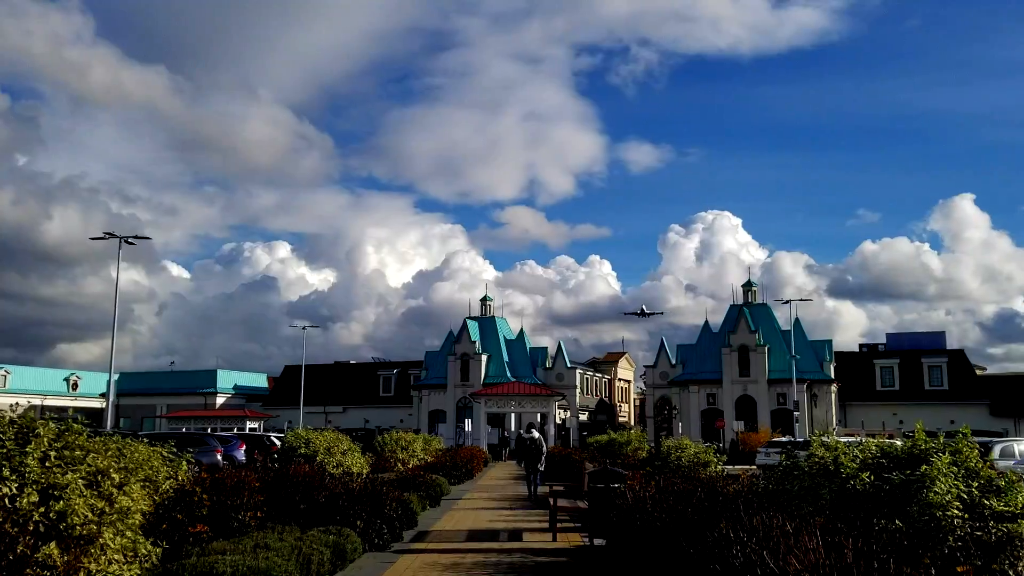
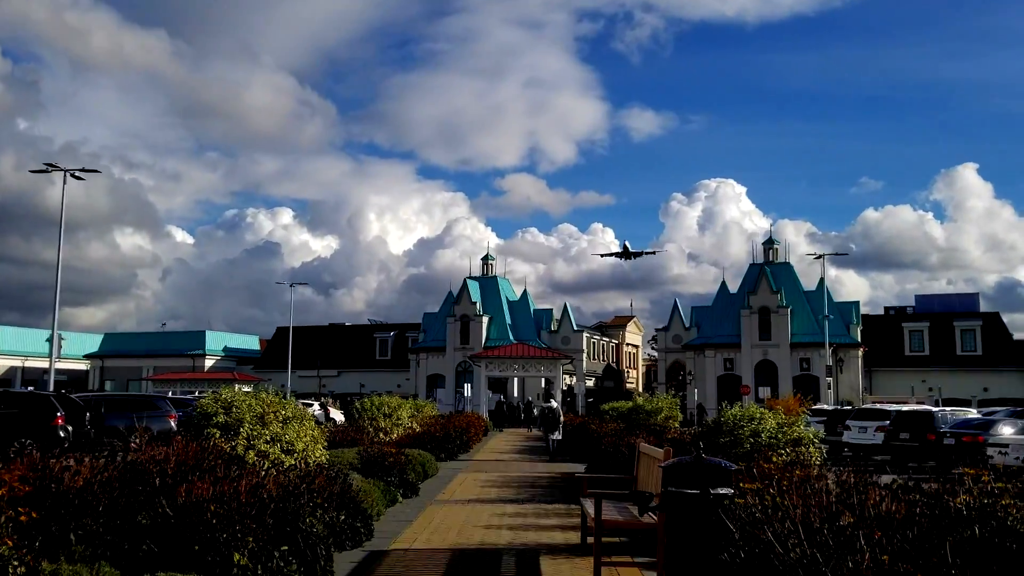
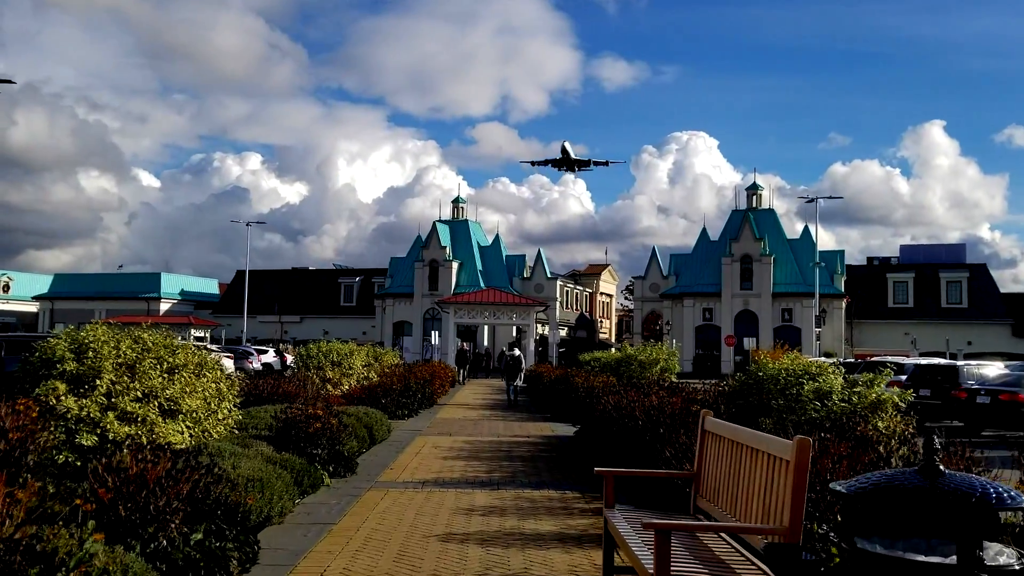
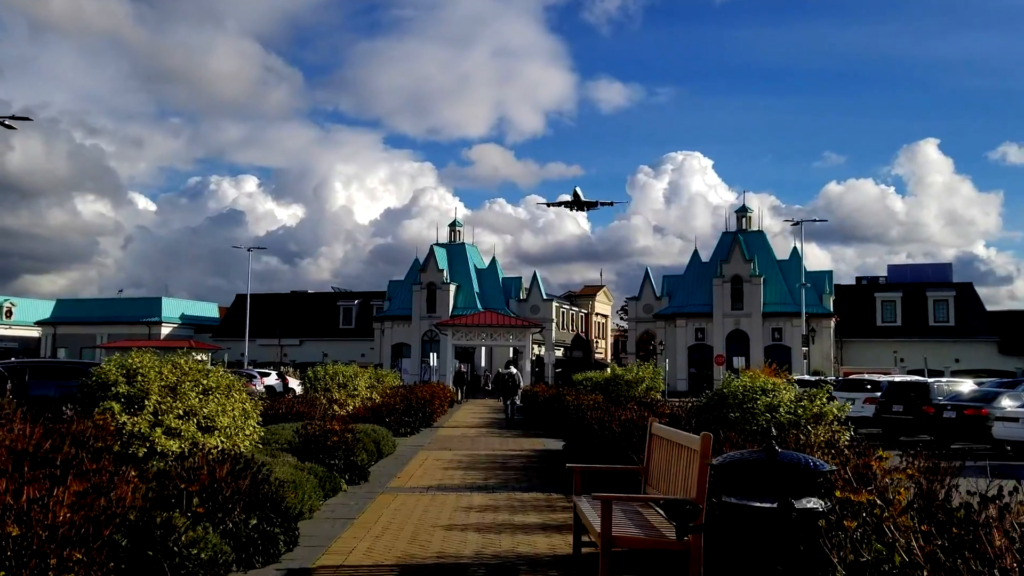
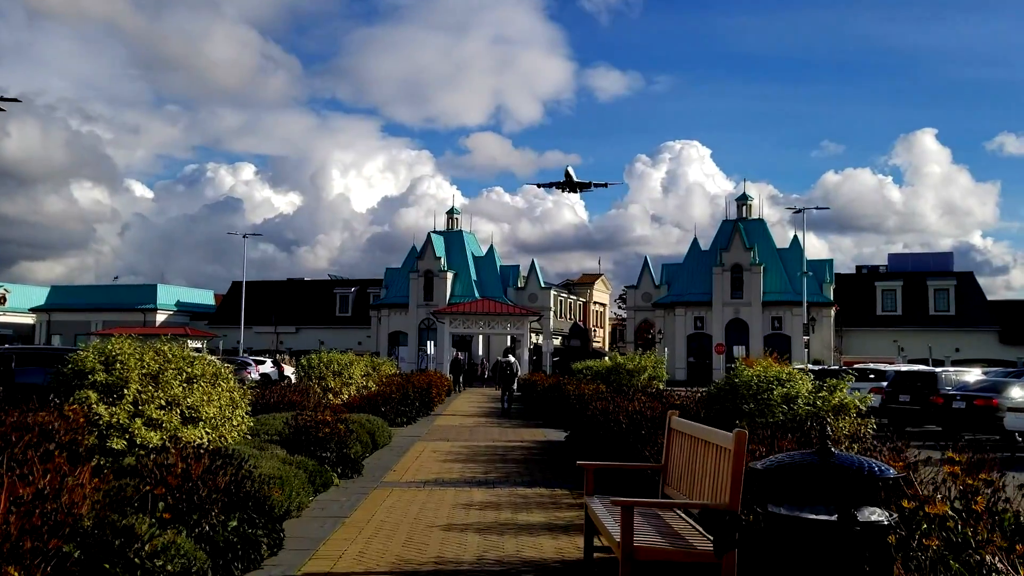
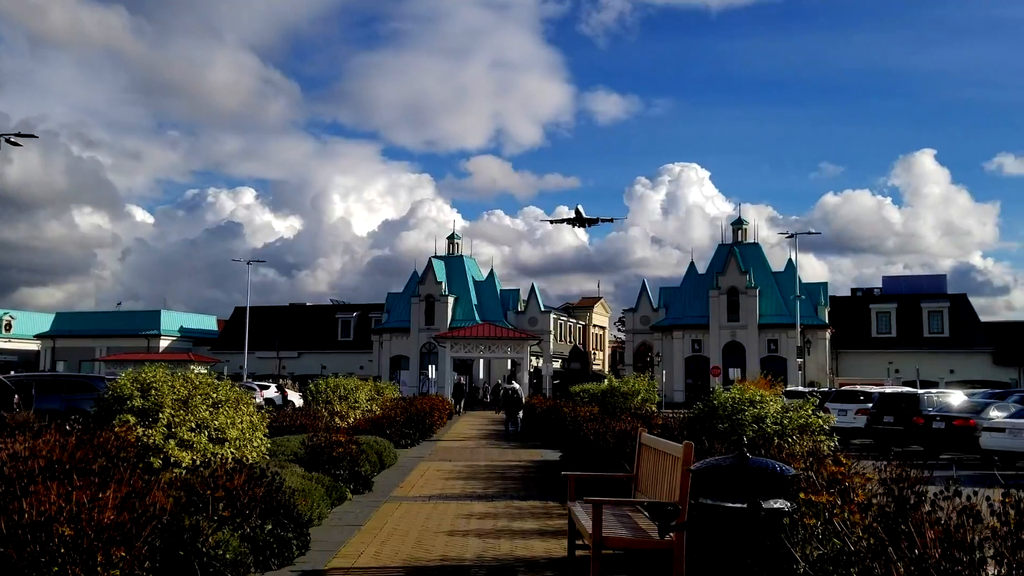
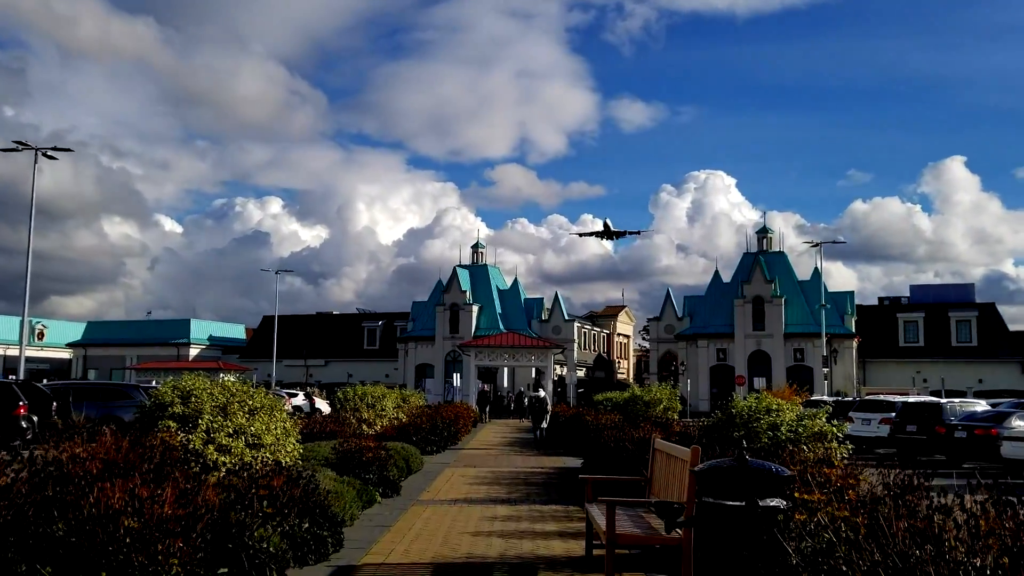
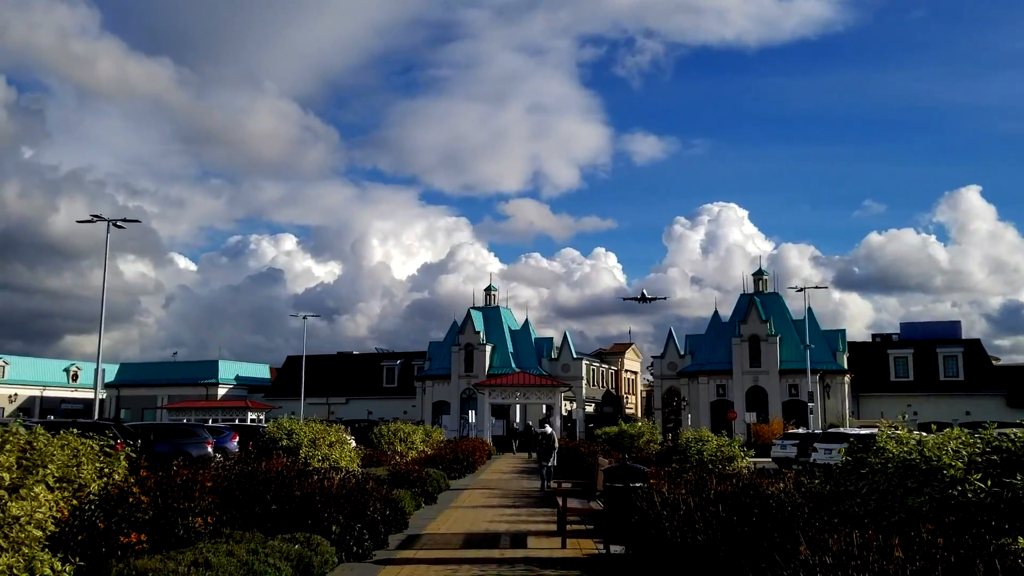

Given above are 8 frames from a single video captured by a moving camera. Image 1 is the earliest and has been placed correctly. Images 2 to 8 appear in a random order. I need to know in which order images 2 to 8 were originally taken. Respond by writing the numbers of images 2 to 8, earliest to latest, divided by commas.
8, 2, 7, 6, 4, 5, 3
